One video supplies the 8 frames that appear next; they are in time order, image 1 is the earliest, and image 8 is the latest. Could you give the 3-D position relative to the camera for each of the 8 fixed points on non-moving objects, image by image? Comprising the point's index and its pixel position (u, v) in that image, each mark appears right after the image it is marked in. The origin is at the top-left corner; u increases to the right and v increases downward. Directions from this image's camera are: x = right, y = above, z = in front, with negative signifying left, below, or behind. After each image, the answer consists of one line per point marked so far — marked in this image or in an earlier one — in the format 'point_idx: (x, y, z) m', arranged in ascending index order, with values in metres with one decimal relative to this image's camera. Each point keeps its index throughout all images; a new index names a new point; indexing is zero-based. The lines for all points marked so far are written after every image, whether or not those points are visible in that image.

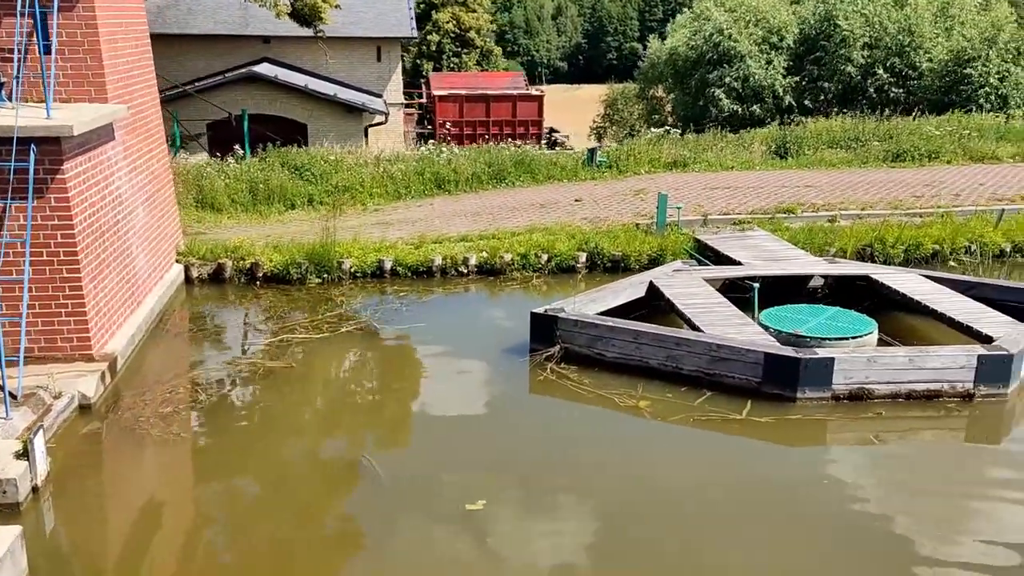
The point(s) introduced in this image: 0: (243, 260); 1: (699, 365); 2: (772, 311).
0: (-2.6, +0.3, +8.8) m
1: (+1.3, -0.5, +6.3) m
2: (+2.2, -0.2, +7.5) m
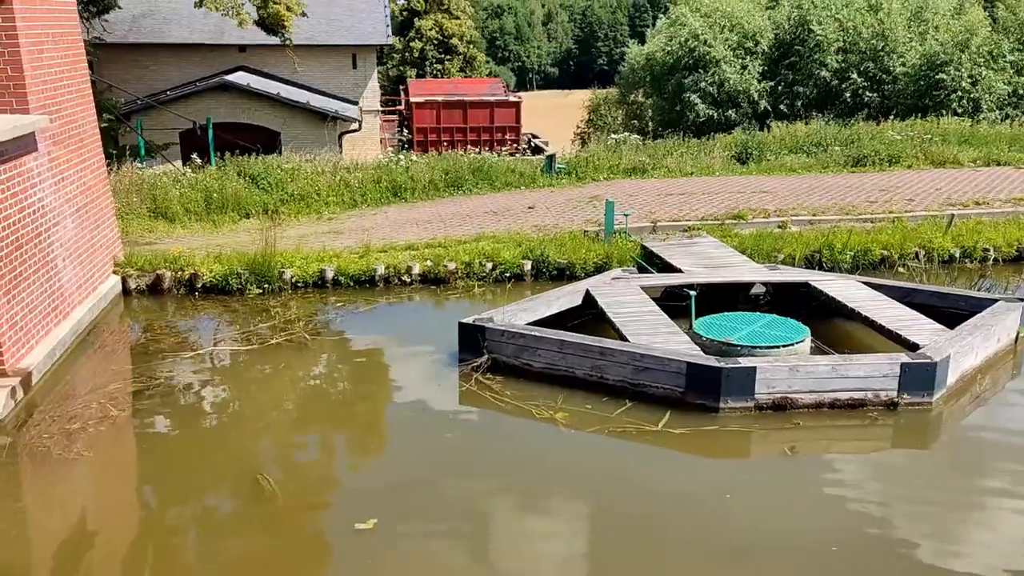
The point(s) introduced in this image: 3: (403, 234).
0: (-3.2, +0.2, +8.7) m
1: (+0.8, -0.6, +6.3) m
2: (+1.6, -0.3, +7.4) m
3: (-1.2, +0.6, +10.4) m
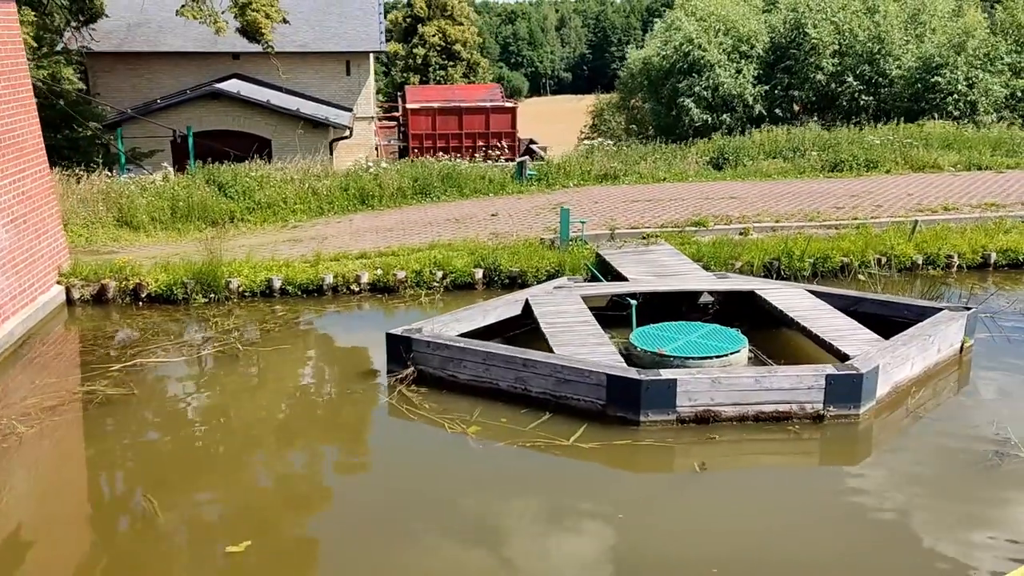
0: (-3.7, +0.1, +8.7) m
1: (+0.2, -0.7, +6.2) m
2: (+1.1, -0.3, +7.3) m
3: (-1.7, +0.5, +10.3) m
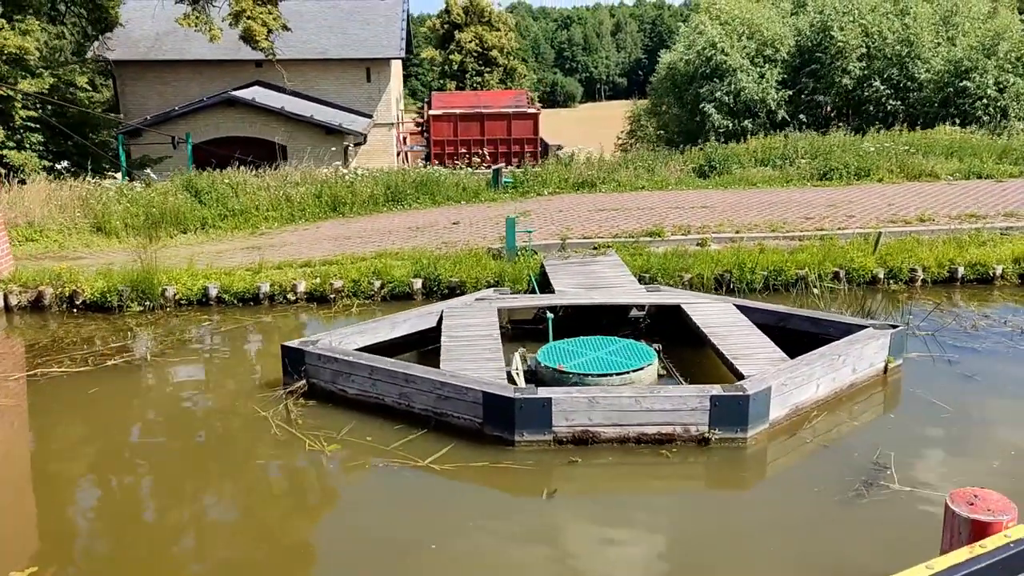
0: (-4.3, 0.0, +8.7) m
1: (-0.6, -0.8, +6.0) m
2: (+0.3, -0.4, +7.0) m
3: (-2.2, +0.4, +10.2) m
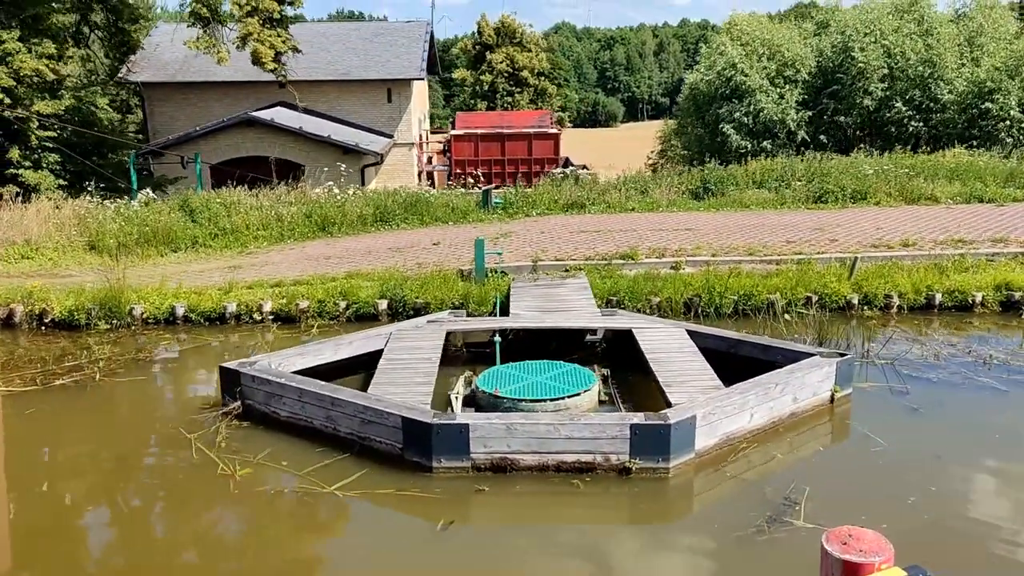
0: (-4.7, -0.2, +8.9) m
1: (-1.1, -0.9, +5.9) m
2: (-0.1, -0.6, +7.0) m
3: (-2.5, +0.2, +10.3) m
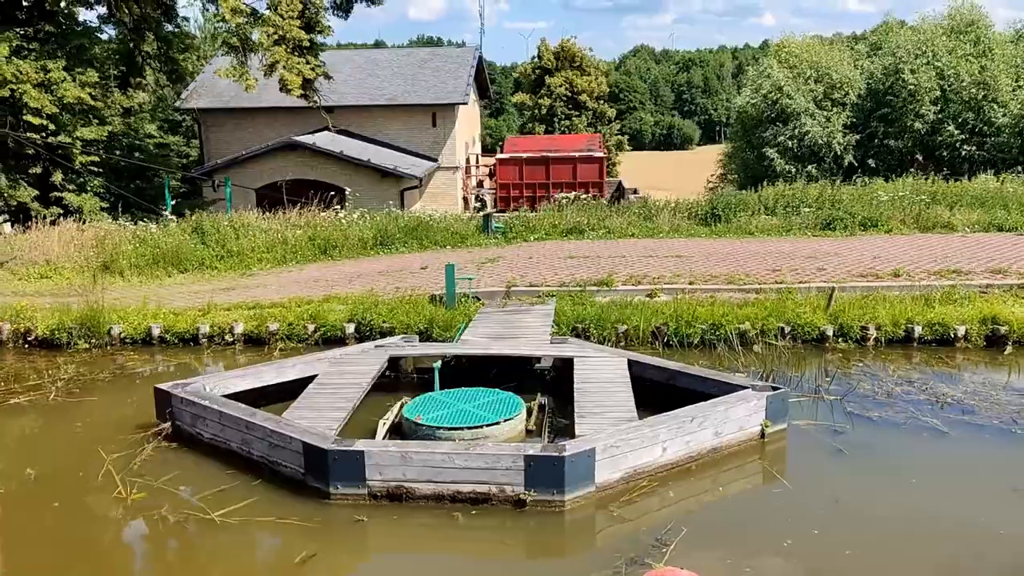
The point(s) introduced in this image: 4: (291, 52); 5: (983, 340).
0: (-5.0, -0.4, +9.3) m
1: (-1.7, -1.1, +6.0) m
2: (-0.6, -0.8, +6.9) m
3: (-2.7, 0.0, +10.5) m
4: (-4.3, +4.6, +17.7) m
5: (+4.3, -0.5, +8.3) m
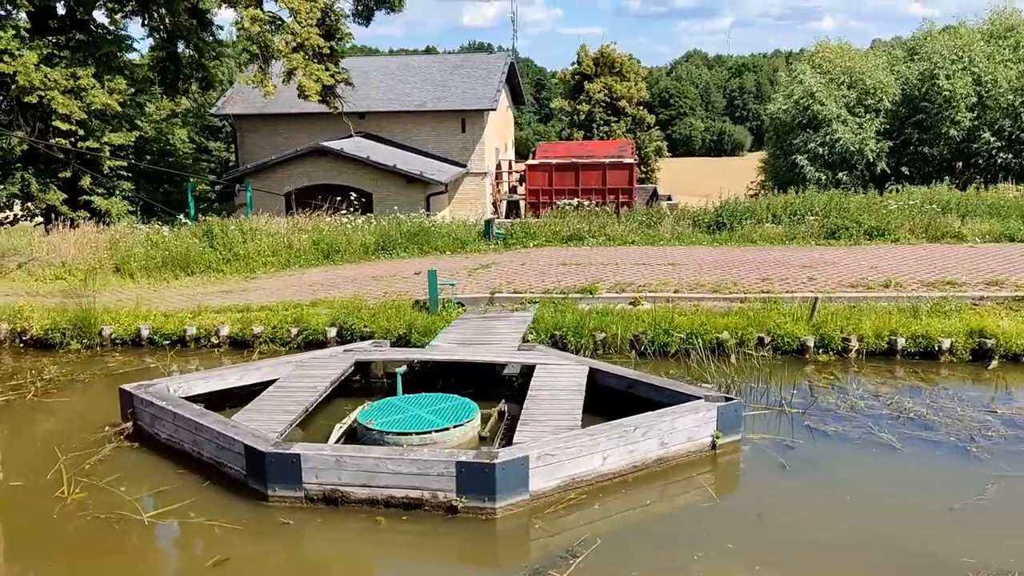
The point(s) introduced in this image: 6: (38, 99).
0: (-5.2, -0.4, +9.5) m
1: (-2.0, -1.1, +6.1) m
2: (-0.9, -0.9, +7.0) m
3: (-2.9, -0.1, +10.7) m
4: (-4.0, +4.6, +18.0) m
5: (+4.1, -0.6, +8.1) m
6: (-9.0, +3.6, +17.2) m
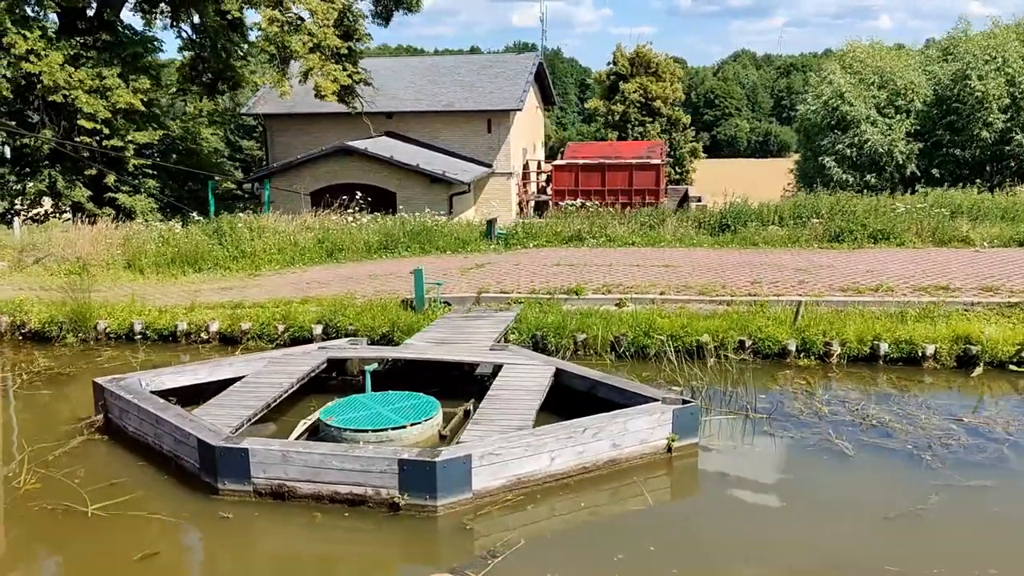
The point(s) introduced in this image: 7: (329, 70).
0: (-5.4, -0.3, +9.8) m
1: (-2.4, -1.1, +6.2) m
2: (-1.2, -0.8, +7.1) m
3: (-2.9, -0.1, +10.8) m
4: (-3.7, +4.6, +18.2) m
5: (+3.9, -0.6, +7.9) m
6: (-8.8, +3.7, +17.7) m
7: (-3.6, +4.3, +18.0) m
